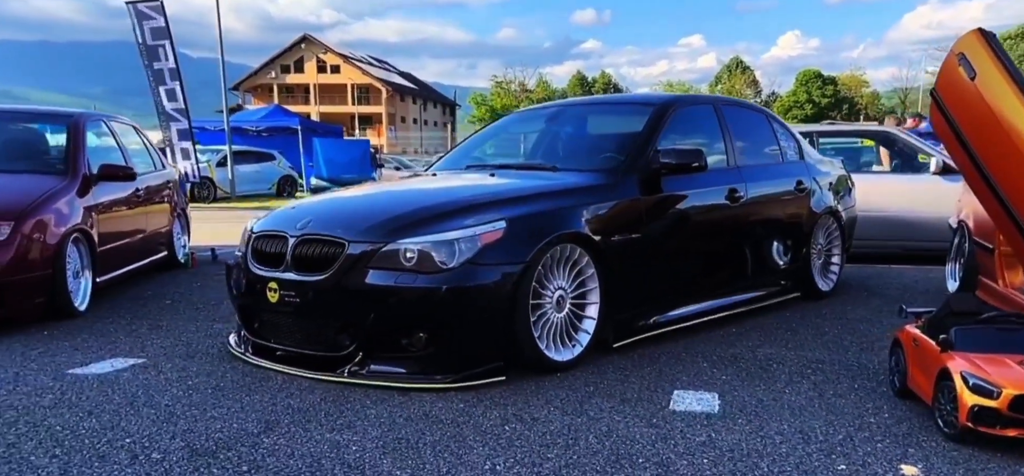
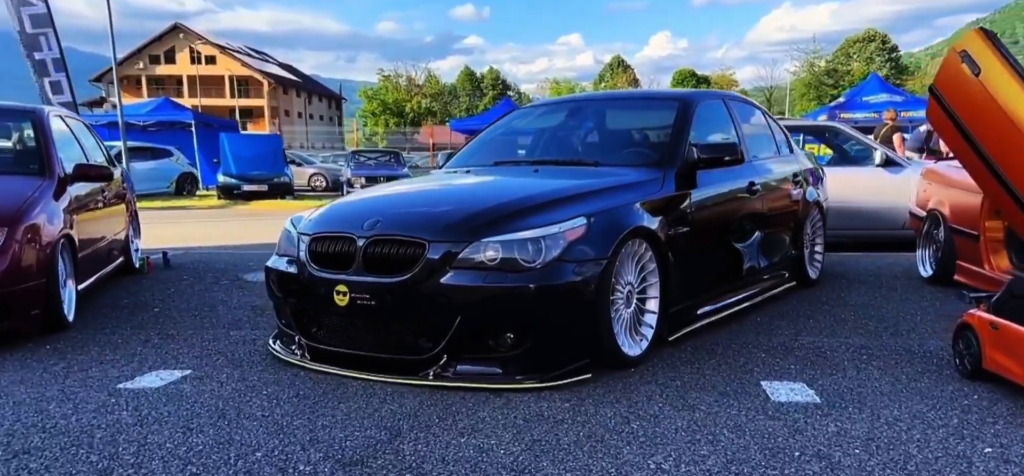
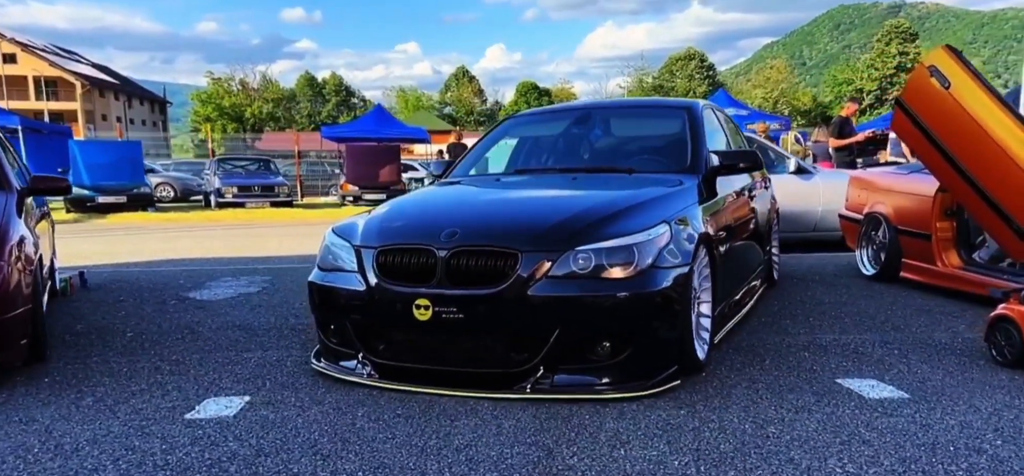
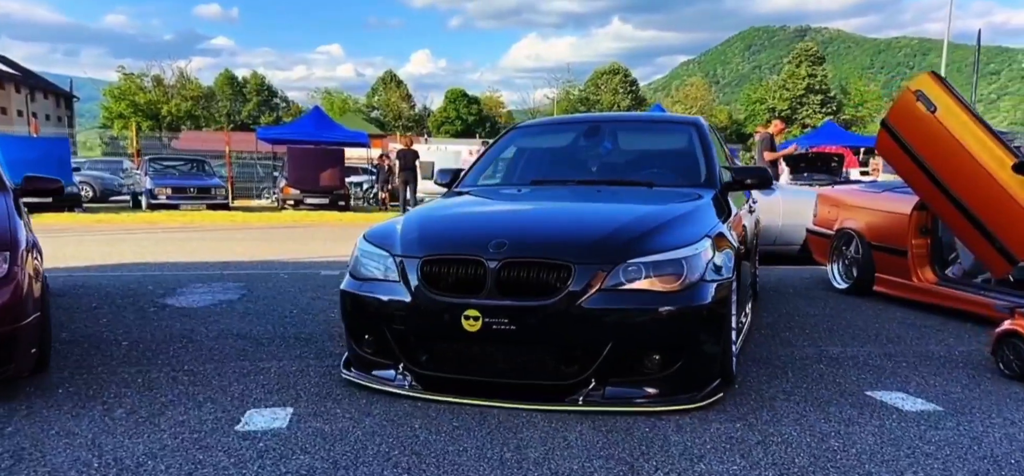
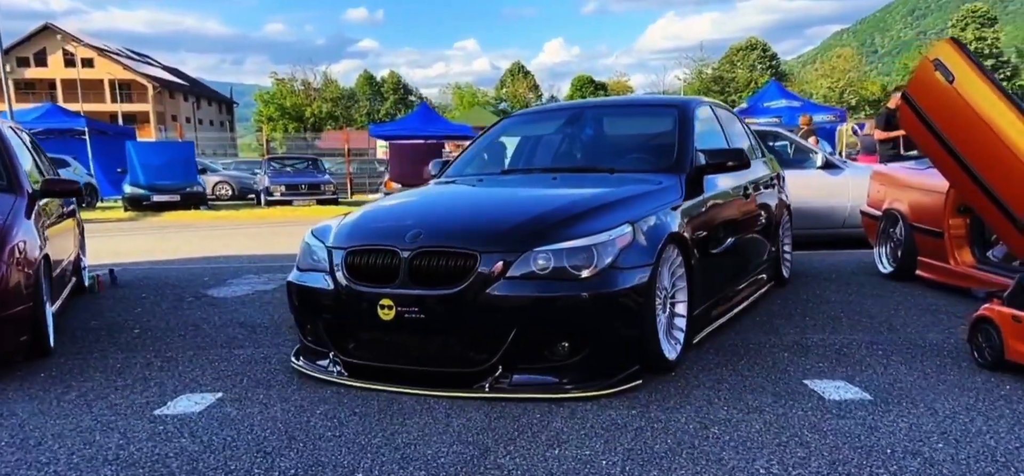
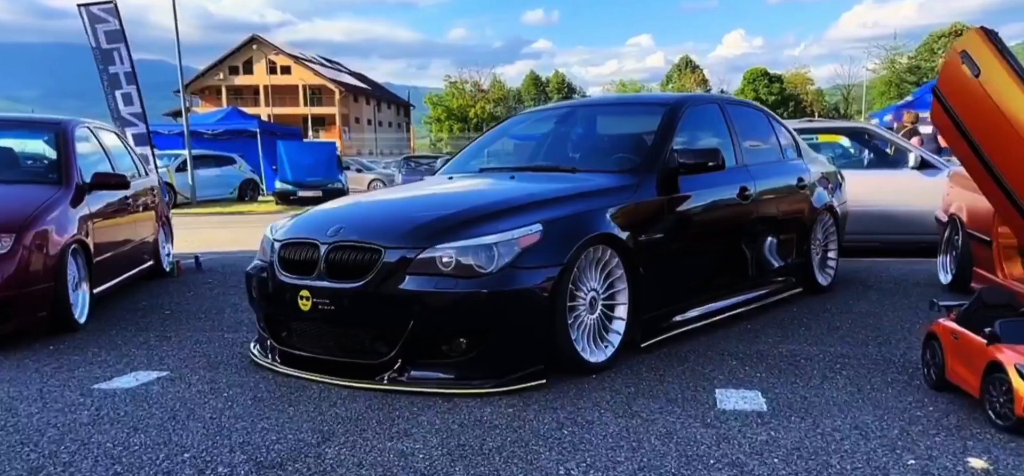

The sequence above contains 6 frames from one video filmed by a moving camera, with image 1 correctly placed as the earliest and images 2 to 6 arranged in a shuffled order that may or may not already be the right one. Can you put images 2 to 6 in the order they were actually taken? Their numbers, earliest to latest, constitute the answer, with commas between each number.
6, 2, 5, 3, 4
